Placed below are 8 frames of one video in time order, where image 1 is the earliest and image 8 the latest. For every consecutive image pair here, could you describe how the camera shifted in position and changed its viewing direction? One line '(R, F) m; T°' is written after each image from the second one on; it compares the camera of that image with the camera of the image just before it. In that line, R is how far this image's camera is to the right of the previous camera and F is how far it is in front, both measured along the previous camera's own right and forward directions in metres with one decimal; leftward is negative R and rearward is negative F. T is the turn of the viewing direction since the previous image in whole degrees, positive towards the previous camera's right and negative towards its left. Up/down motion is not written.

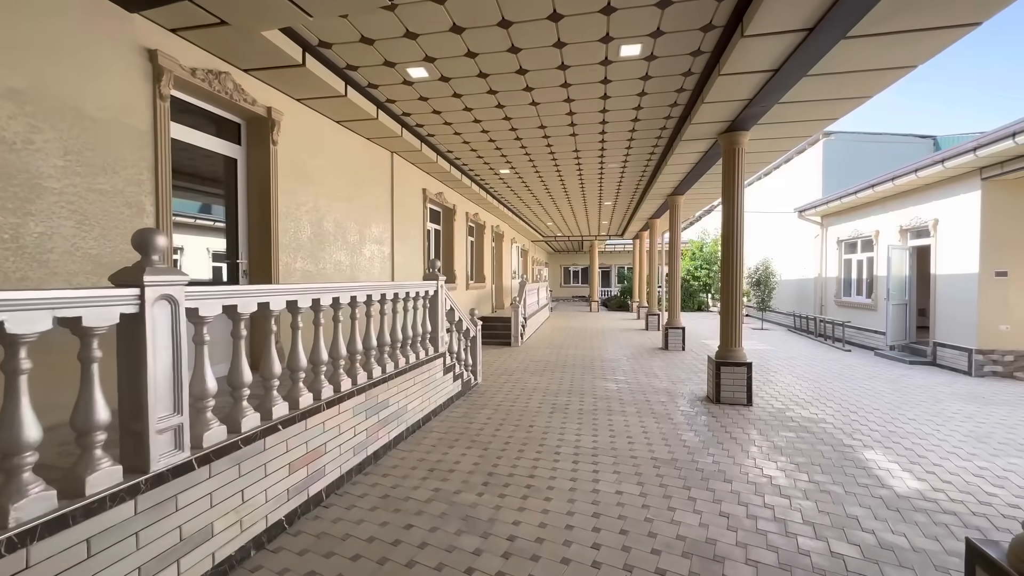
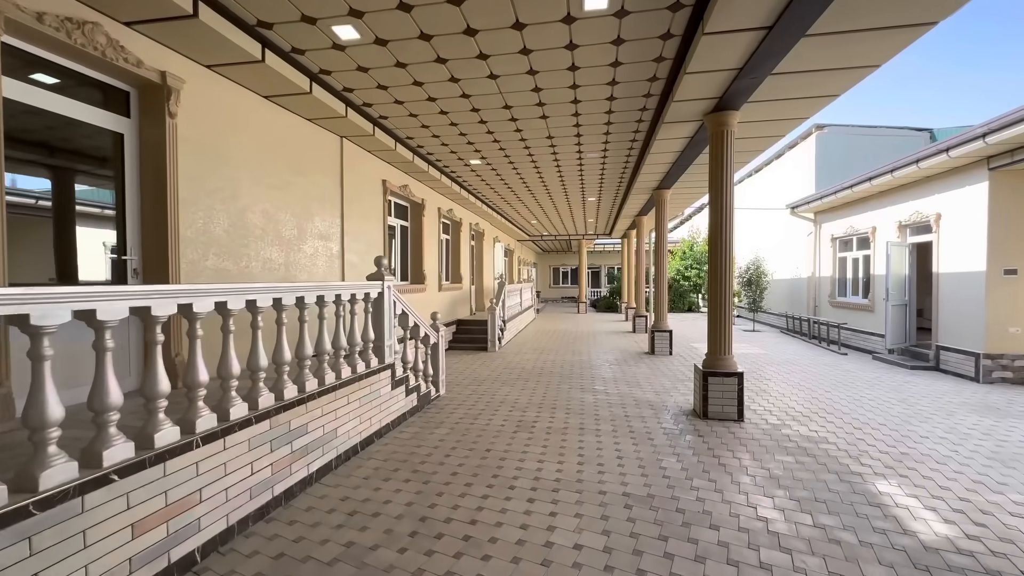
(+0.3, +0.6) m; +1°
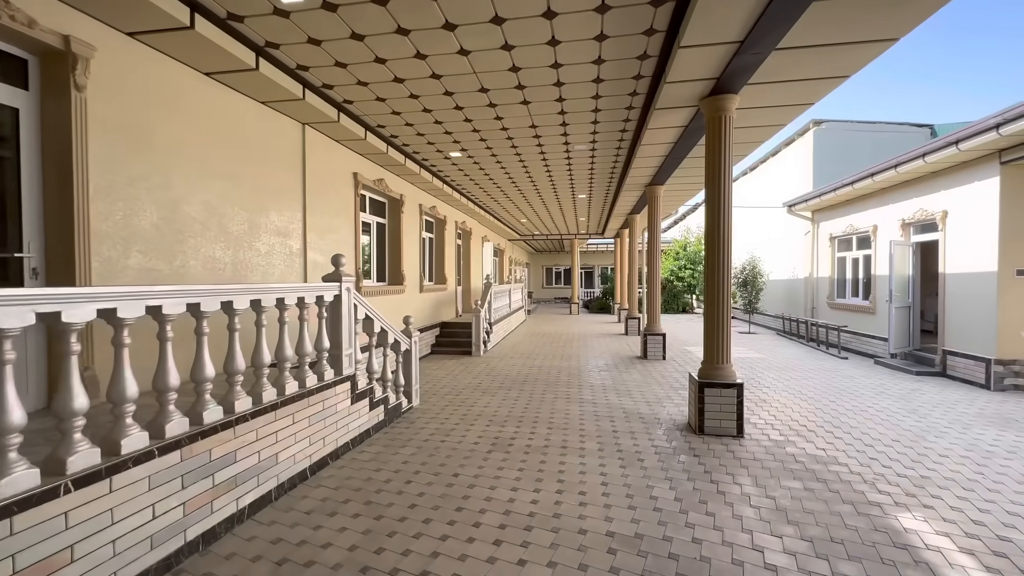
(+0.2, +0.4) m; +1°
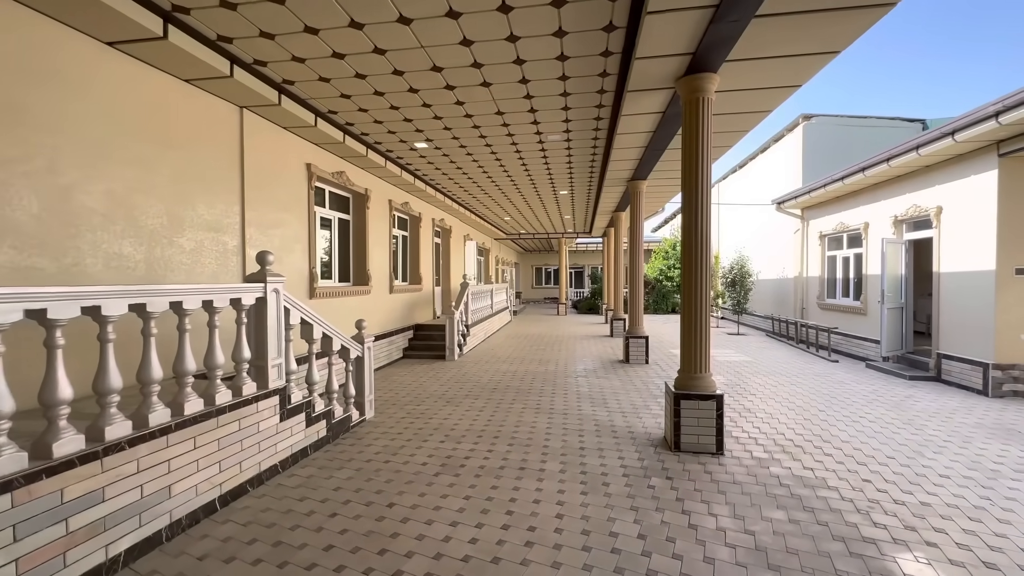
(+0.3, +0.4) m; +1°
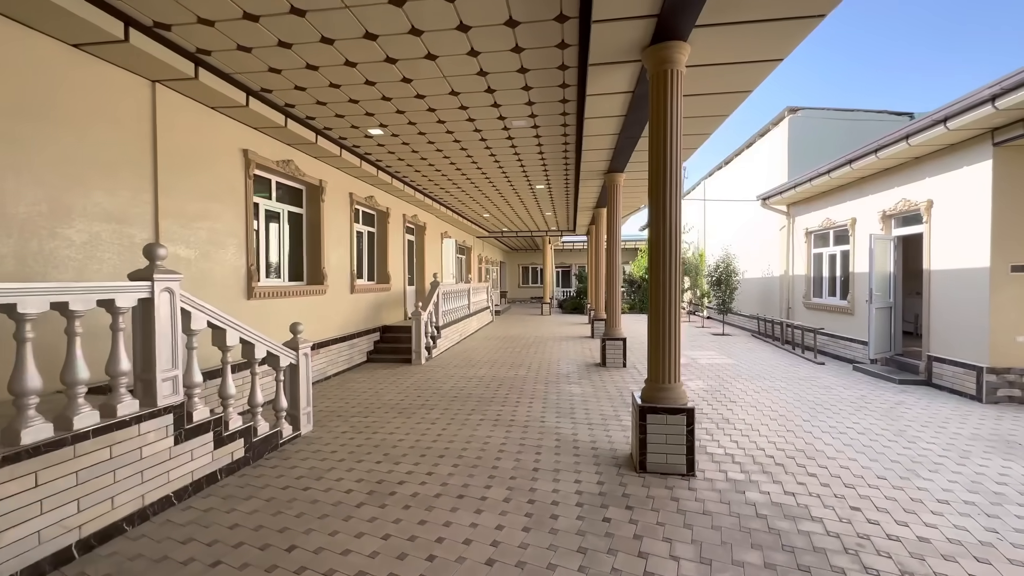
(+0.4, +0.5) m; +1°
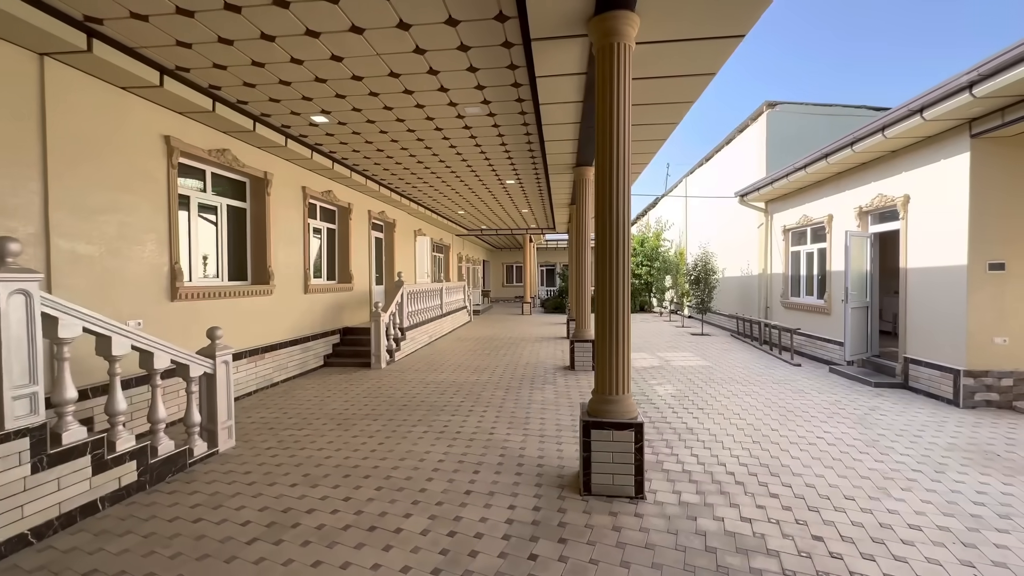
(+0.4, +0.4) m; +1°
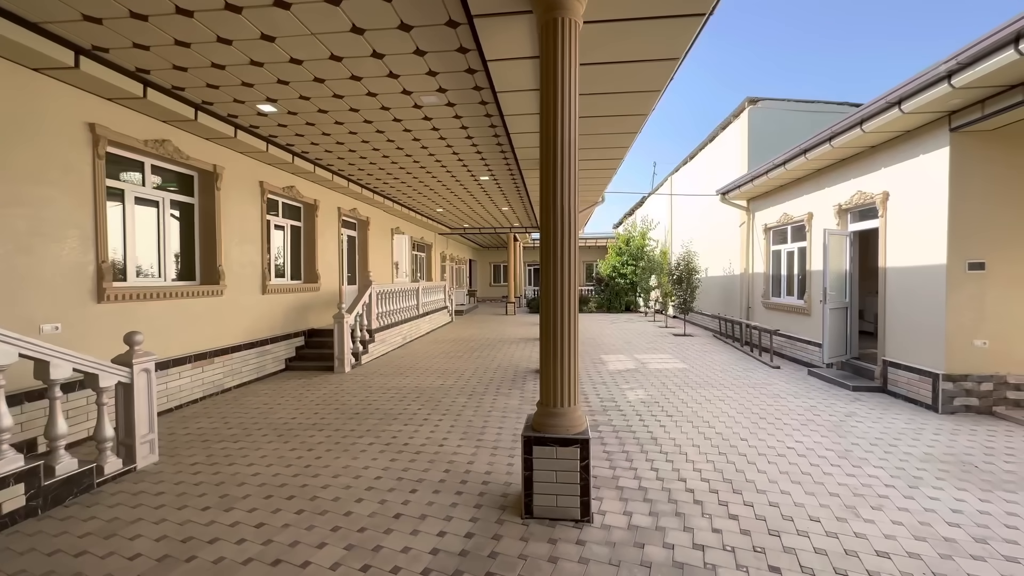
(+0.4, +0.3) m; +1°
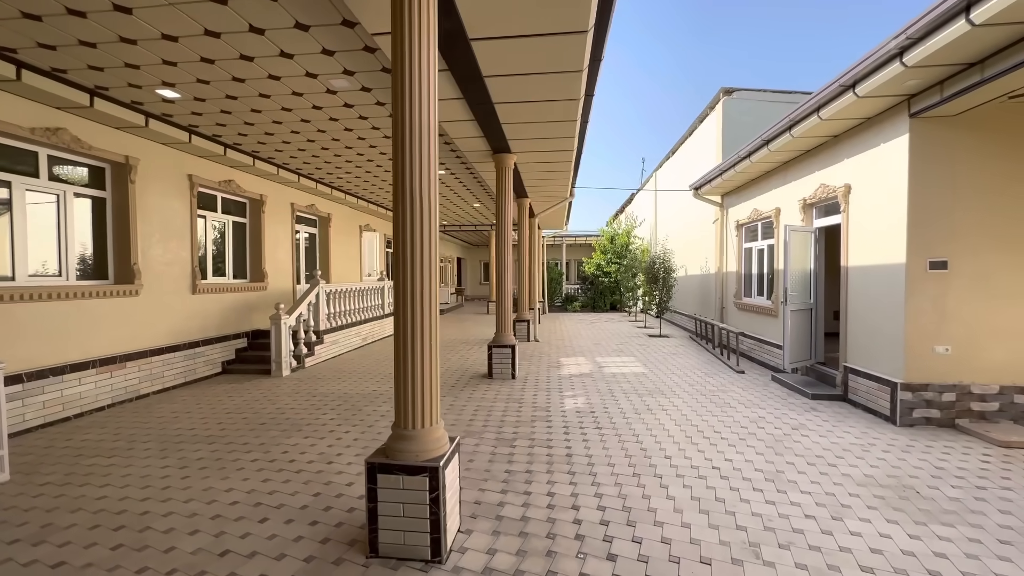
(+0.8, +0.4) m; 0°
